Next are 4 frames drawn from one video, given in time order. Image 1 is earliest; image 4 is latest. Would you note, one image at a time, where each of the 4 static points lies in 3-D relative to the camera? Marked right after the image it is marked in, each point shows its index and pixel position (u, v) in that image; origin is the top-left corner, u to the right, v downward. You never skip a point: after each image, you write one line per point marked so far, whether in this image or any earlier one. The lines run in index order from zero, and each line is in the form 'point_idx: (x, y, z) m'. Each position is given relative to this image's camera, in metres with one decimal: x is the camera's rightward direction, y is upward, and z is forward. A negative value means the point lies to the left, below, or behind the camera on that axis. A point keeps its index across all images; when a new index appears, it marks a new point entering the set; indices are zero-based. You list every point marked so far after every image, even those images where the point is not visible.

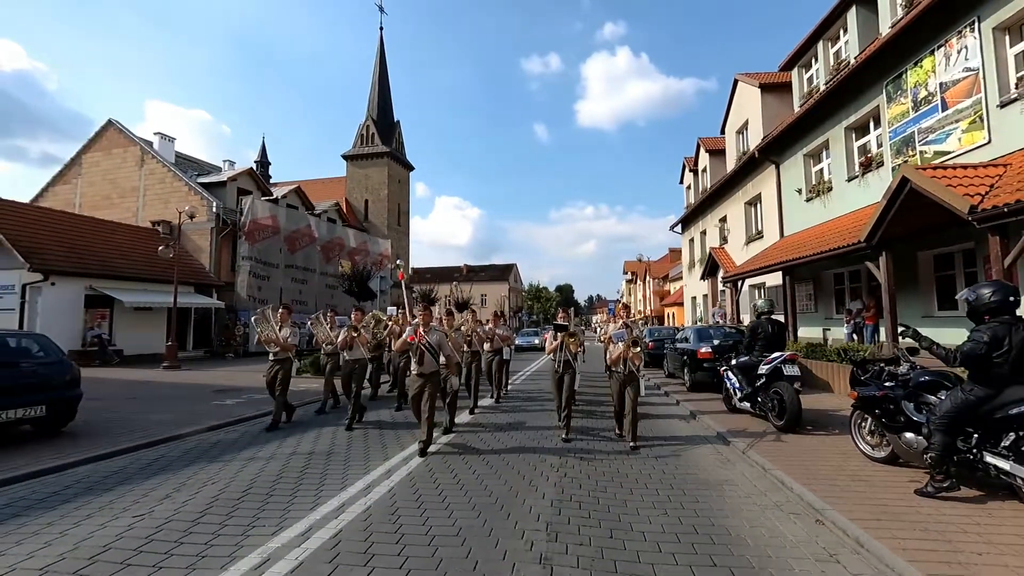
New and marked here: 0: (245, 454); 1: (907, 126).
0: (-3.0, -2.0, +6.5) m
1: (+8.2, +3.4, +11.6) m
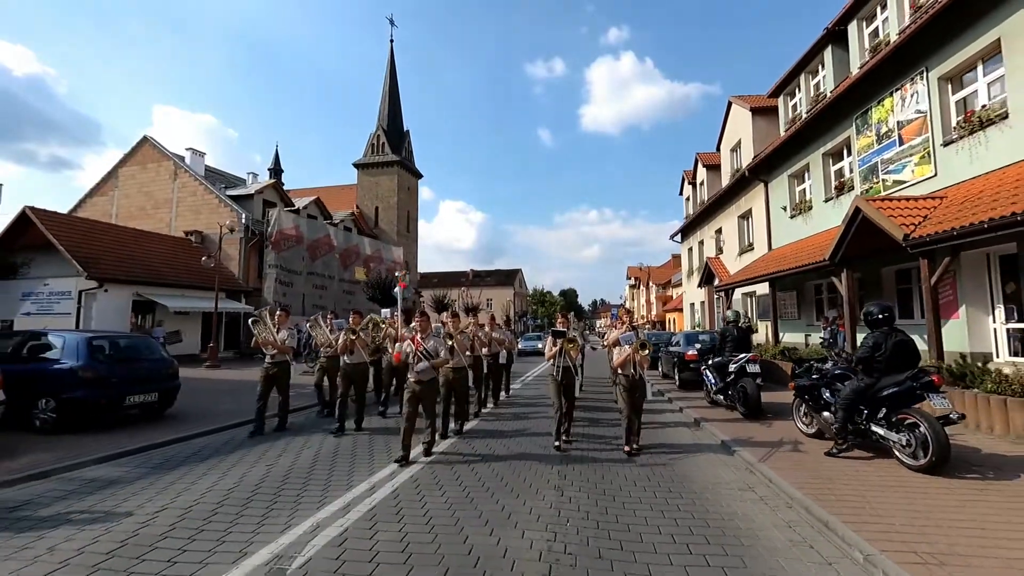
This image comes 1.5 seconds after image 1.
0: (-2.8, -2.1, +8.1) m
1: (+8.5, +3.1, +13.2) m
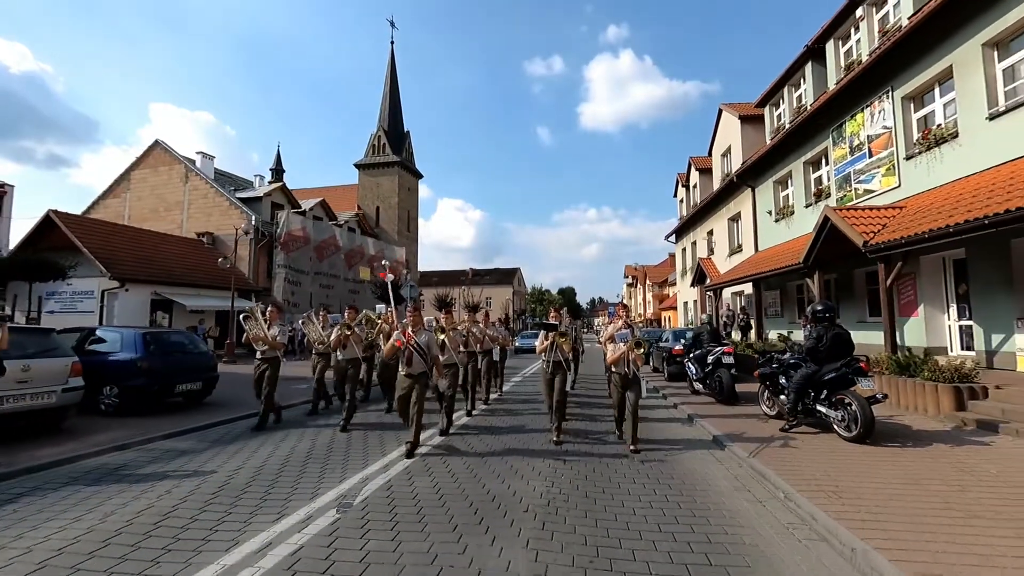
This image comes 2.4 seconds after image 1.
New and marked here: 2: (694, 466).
0: (-2.7, -2.2, +9.2) m
1: (+8.5, +3.1, +14.3) m
2: (+2.1, -2.0, +6.3) m
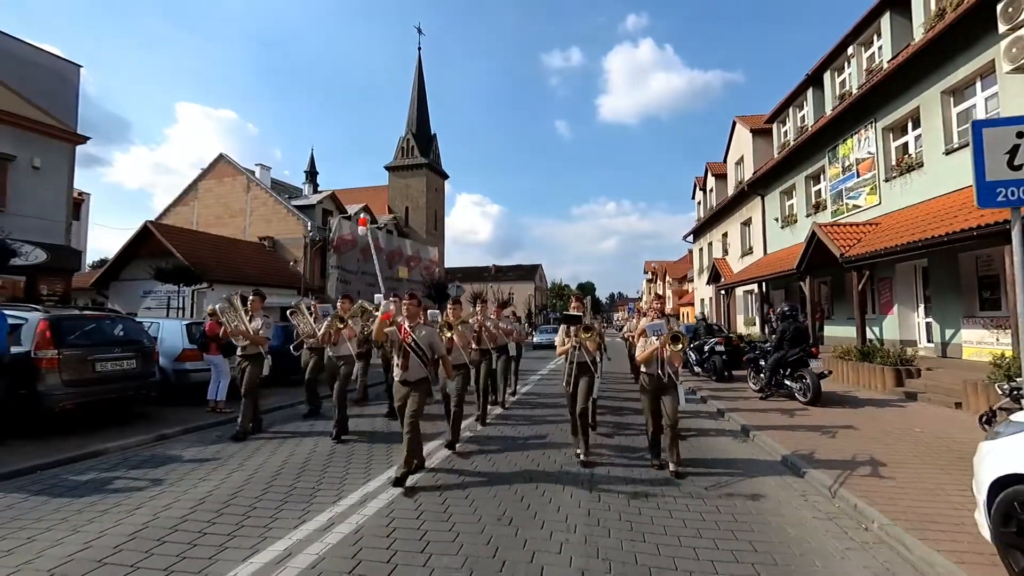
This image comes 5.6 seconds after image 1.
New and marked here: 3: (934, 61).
0: (-1.8, -2.2, +11.8) m
1: (+9.6, +3.1, +16.5) m
2: (+2.9, -2.1, +8.8) m
3: (+9.4, +5.1, +12.4) m
